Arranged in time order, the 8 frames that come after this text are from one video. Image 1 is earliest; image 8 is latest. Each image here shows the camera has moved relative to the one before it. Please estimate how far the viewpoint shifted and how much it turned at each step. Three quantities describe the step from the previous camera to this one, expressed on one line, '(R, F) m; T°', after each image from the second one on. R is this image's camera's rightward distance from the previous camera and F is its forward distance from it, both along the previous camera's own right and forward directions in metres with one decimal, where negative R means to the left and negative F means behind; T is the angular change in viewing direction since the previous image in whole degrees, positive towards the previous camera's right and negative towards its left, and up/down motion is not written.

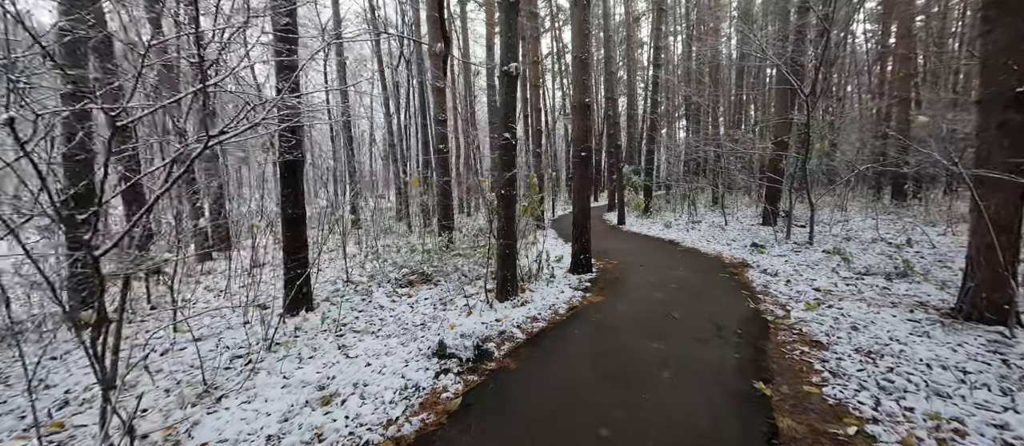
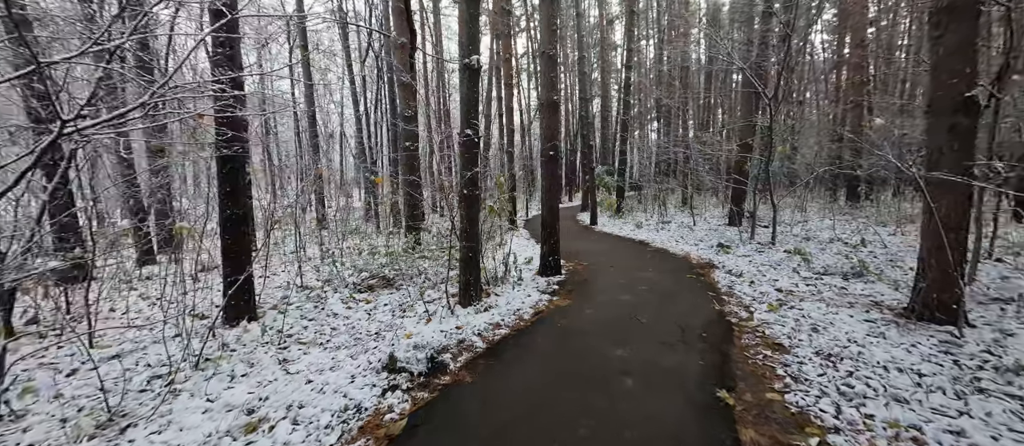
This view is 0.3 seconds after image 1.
(+0.2, +0.2) m; +4°
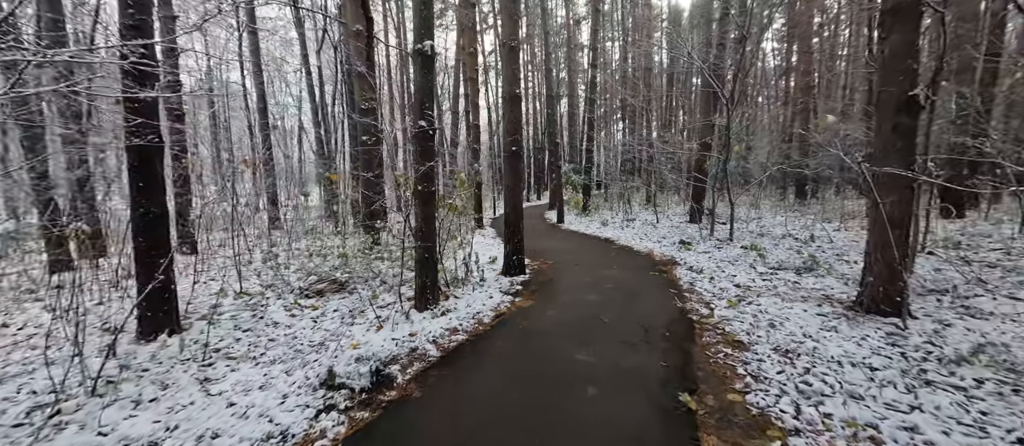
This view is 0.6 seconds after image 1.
(+0.1, +0.2) m; +5°
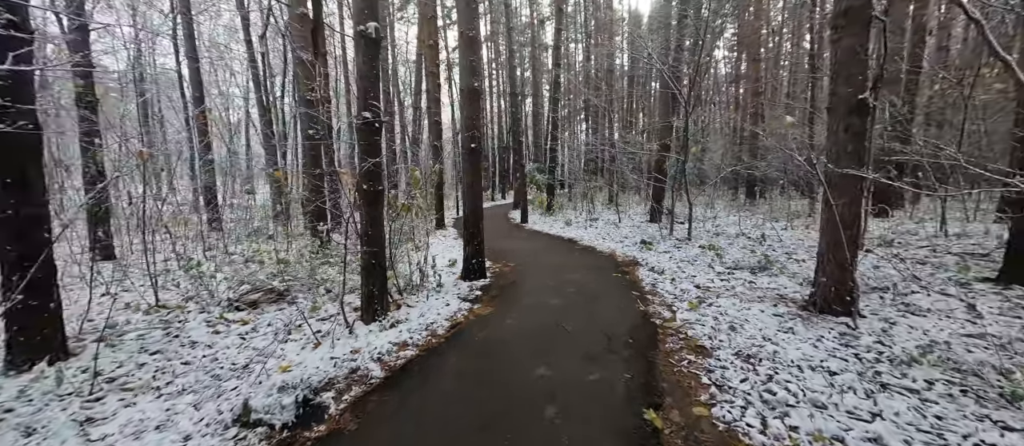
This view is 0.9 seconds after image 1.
(+0.1, +0.3) m; +5°
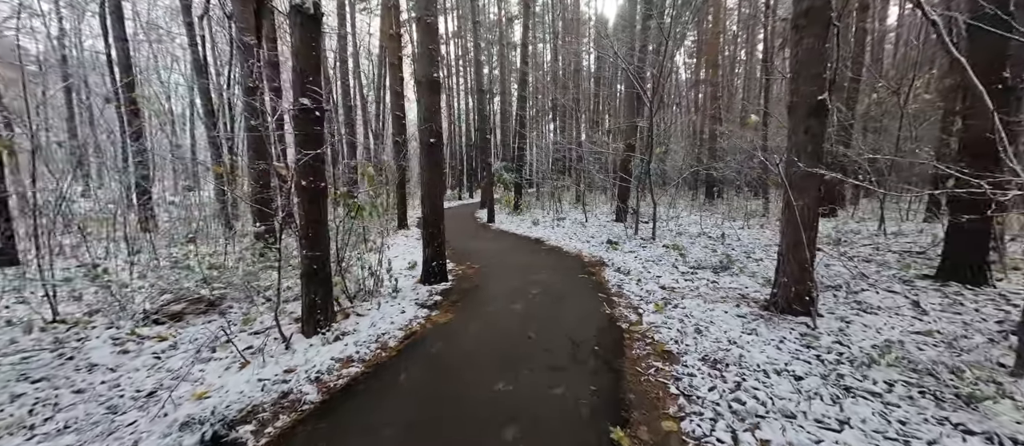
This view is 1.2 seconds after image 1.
(+0.1, +0.3) m; +5°
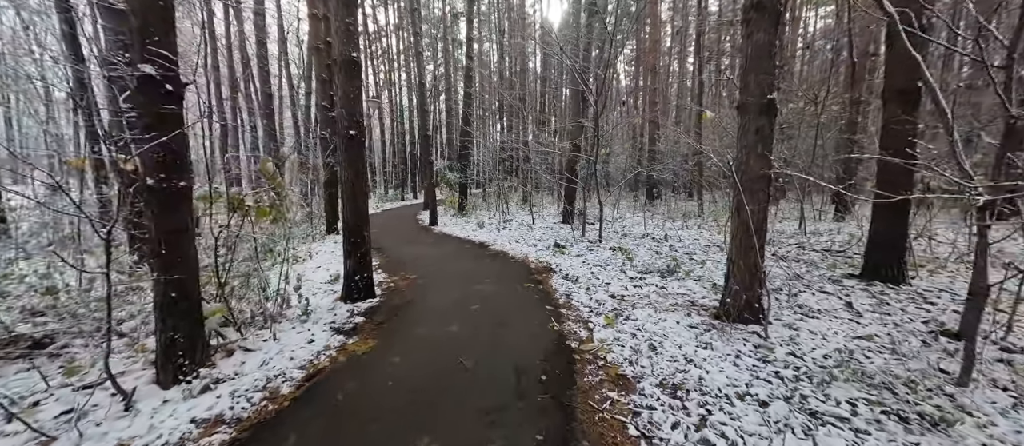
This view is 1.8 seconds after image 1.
(+0.2, +0.6) m; +8°
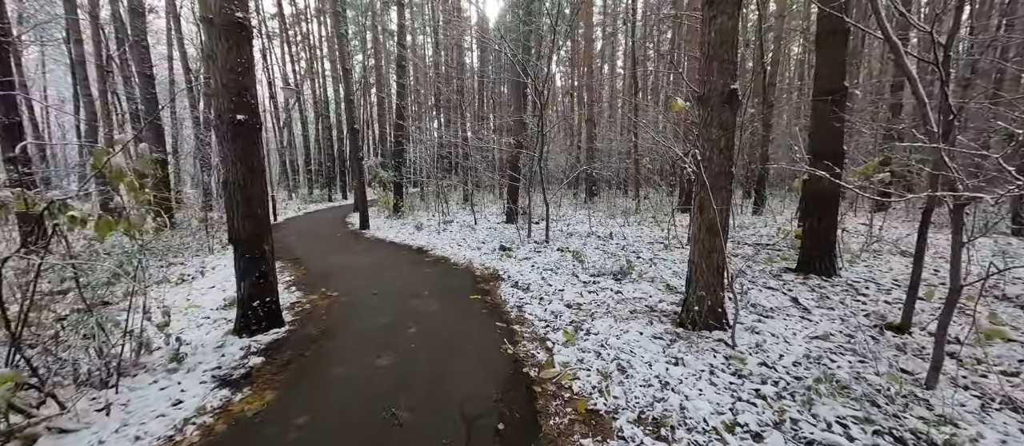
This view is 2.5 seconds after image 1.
(0.0, +0.7) m; +9°
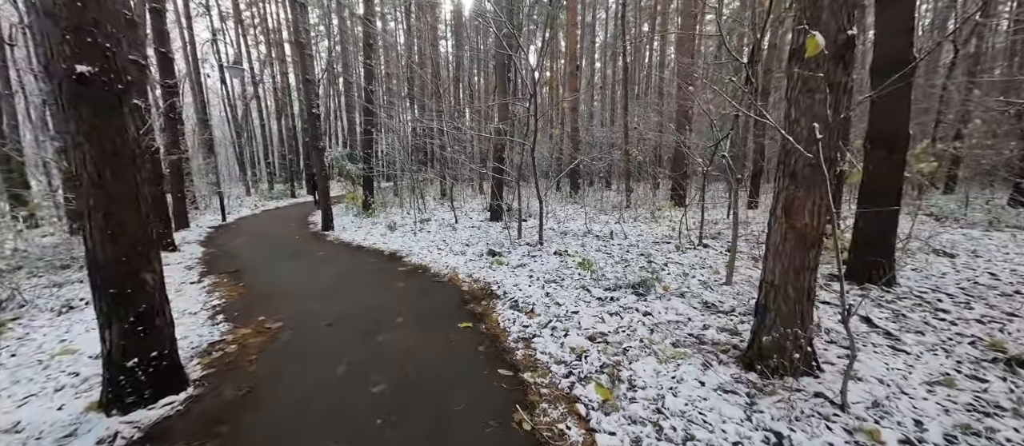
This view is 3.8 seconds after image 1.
(-0.3, +1.4) m; +4°
